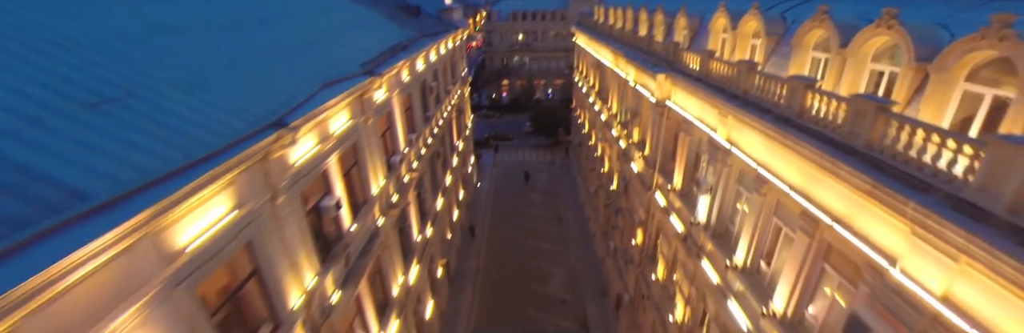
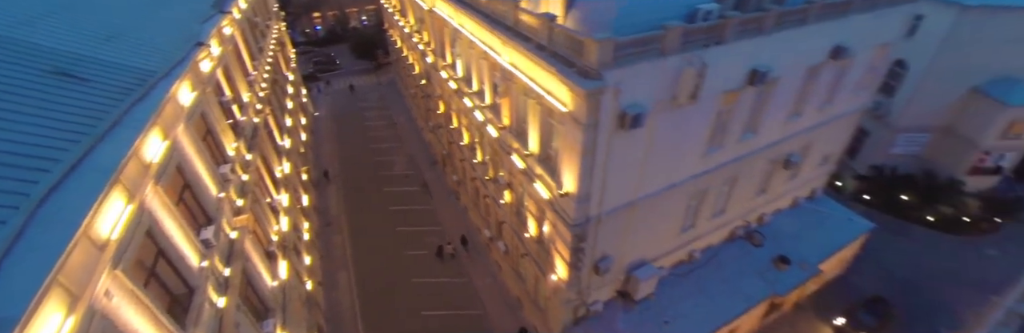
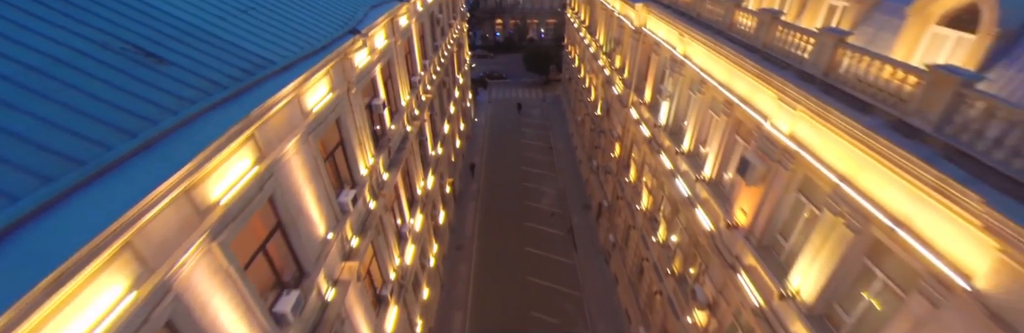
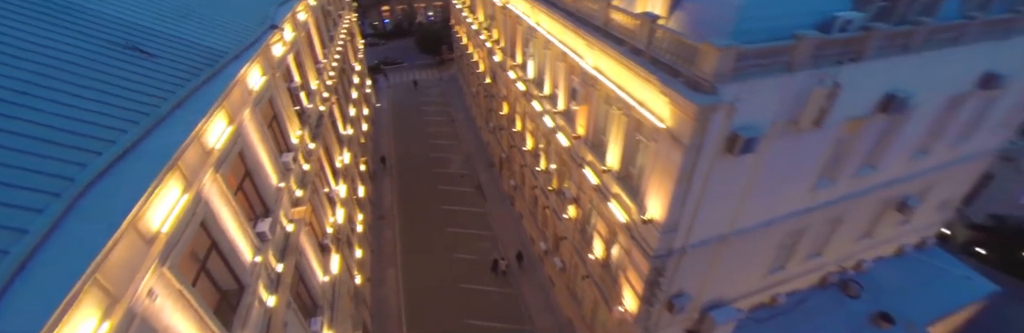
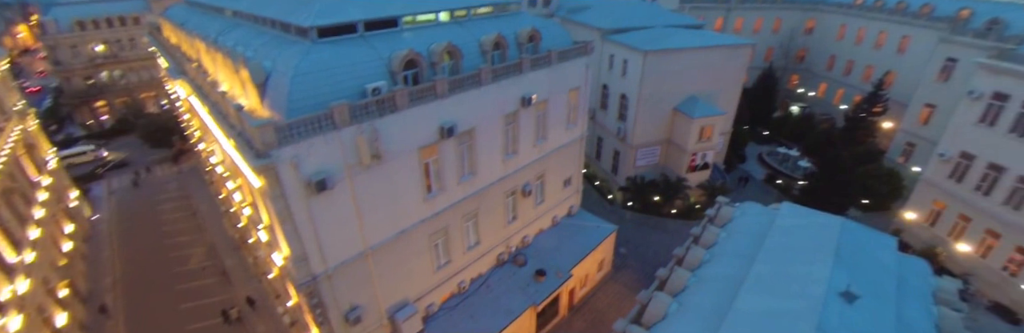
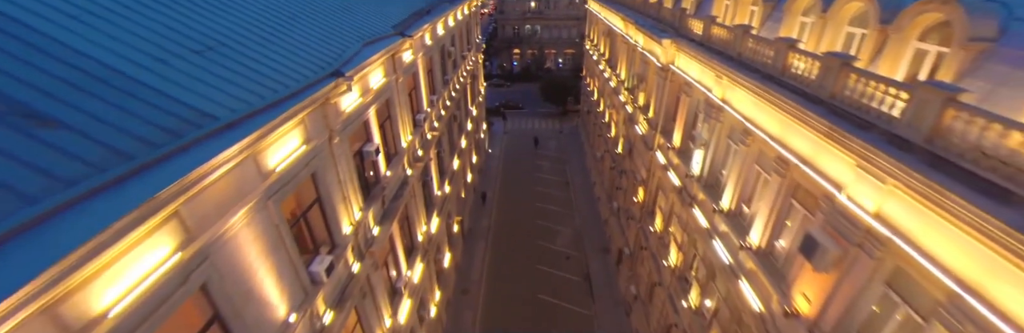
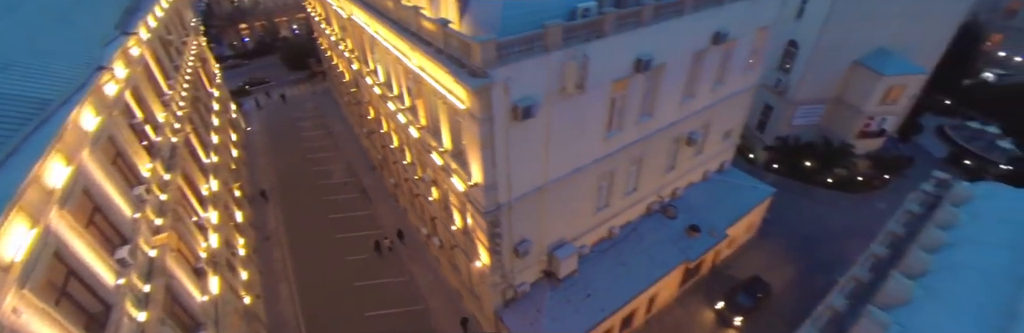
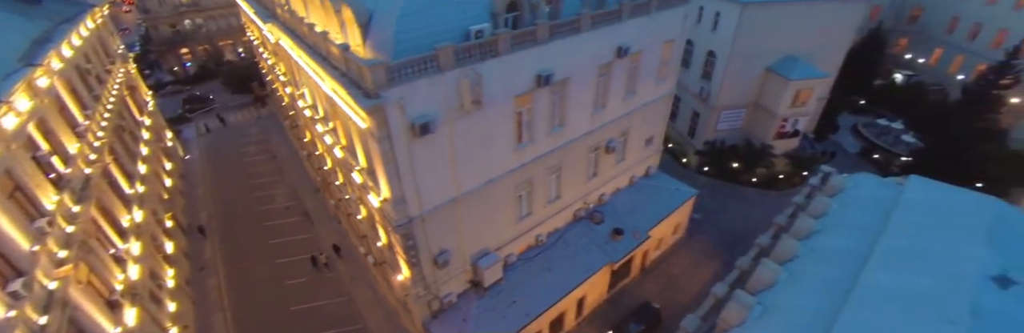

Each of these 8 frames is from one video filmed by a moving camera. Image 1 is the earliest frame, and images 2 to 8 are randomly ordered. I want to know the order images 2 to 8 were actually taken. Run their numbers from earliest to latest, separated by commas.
6, 3, 4, 2, 7, 8, 5
